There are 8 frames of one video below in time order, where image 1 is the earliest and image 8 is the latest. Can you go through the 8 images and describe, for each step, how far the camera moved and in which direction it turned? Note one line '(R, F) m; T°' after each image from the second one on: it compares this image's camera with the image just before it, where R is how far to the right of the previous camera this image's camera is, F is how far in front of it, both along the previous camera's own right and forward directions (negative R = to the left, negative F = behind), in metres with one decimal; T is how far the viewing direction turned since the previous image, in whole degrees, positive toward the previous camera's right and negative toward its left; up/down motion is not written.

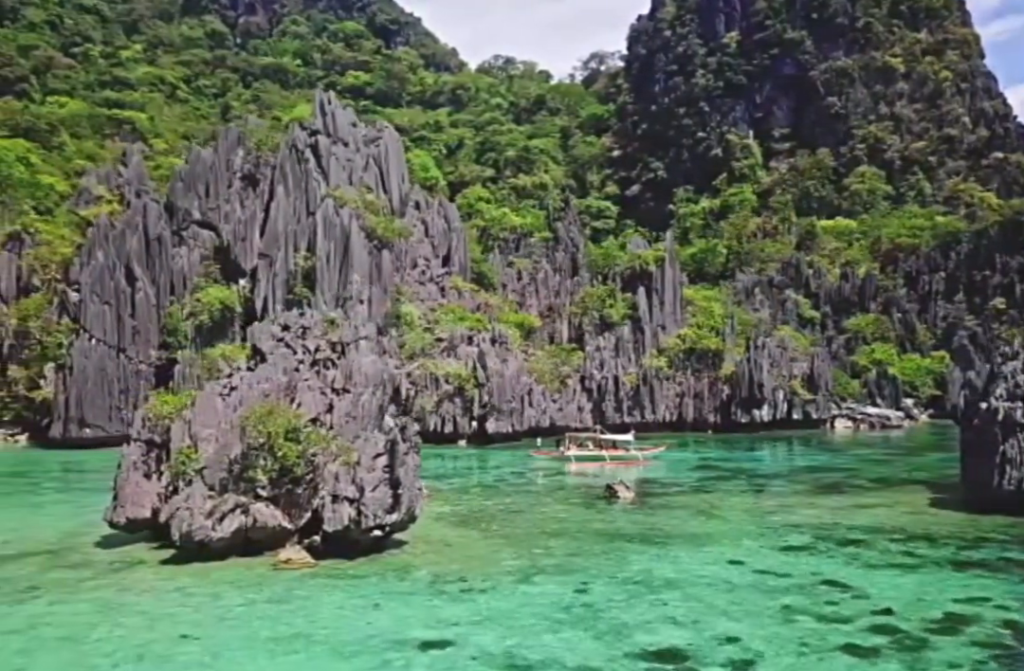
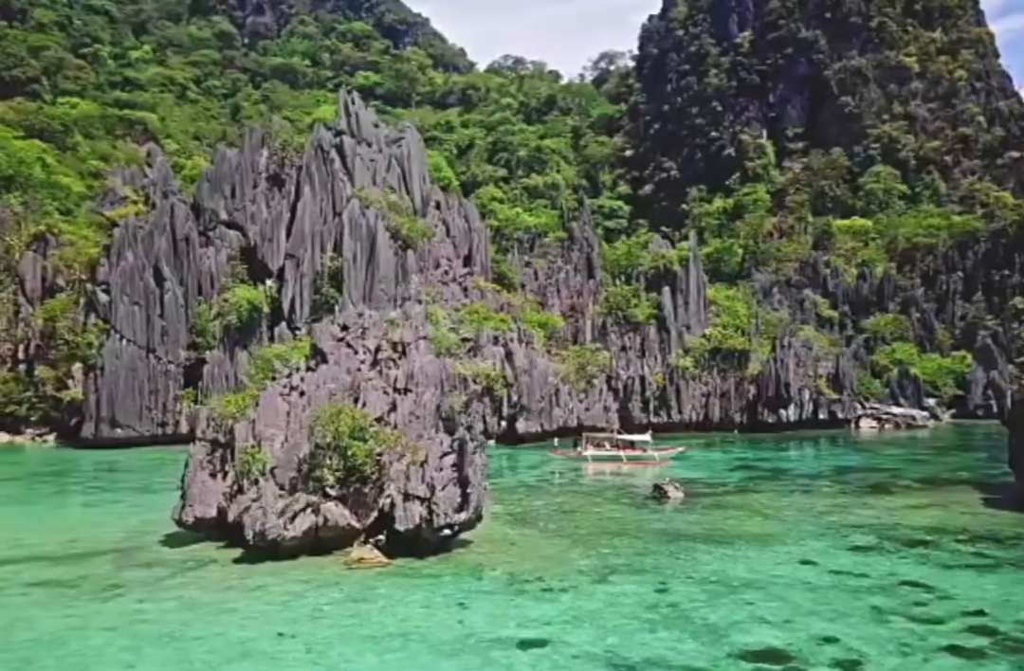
(-1.1, 0.0) m; 0°
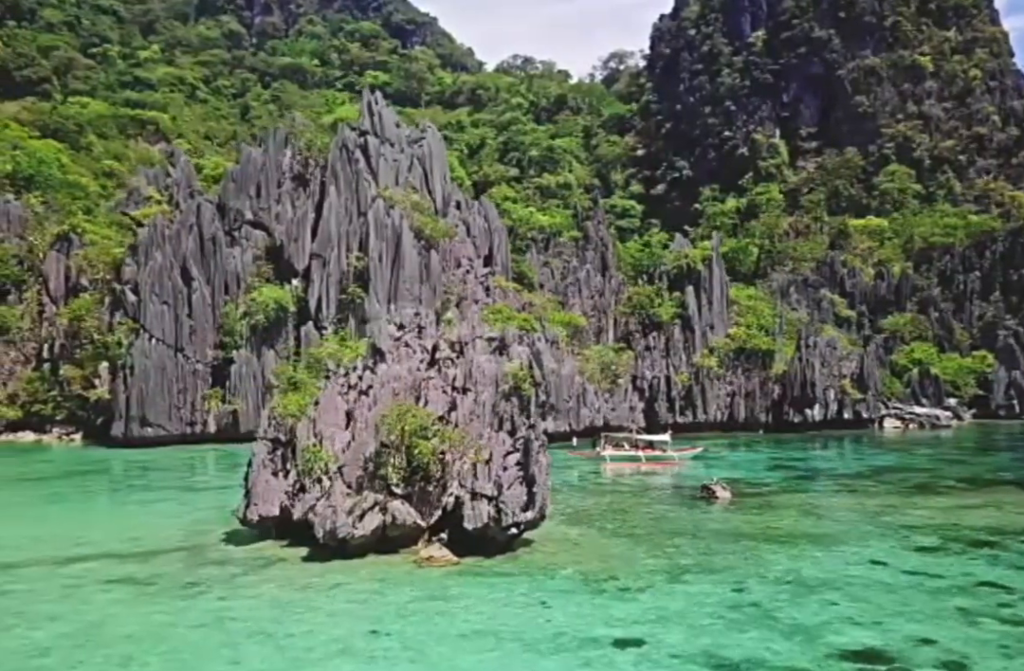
(-1.1, 0.0) m; 0°
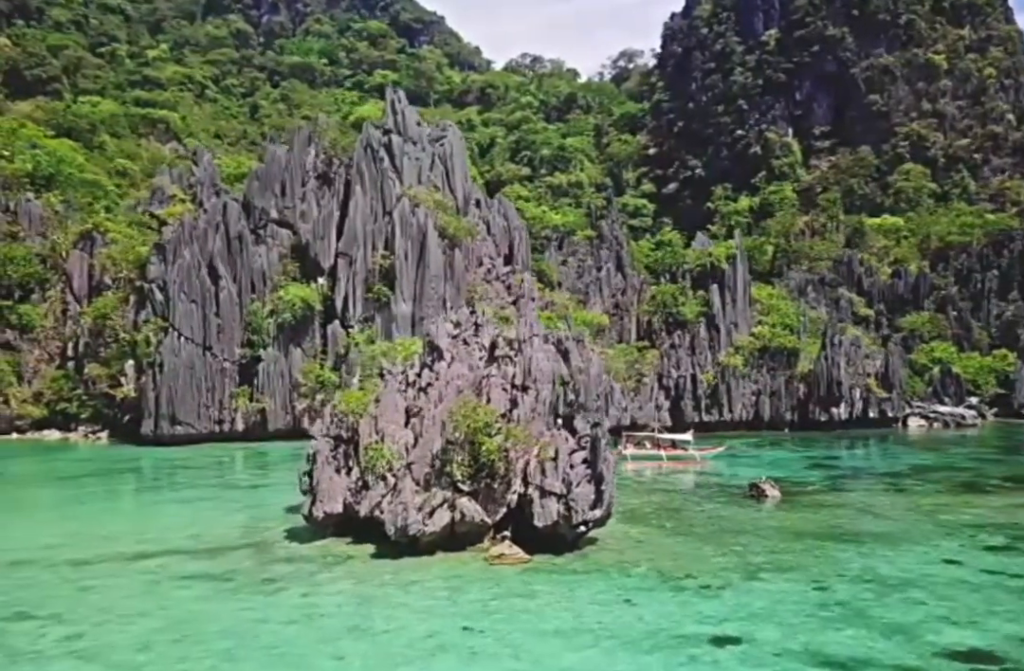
(-1.2, 0.0) m; 0°
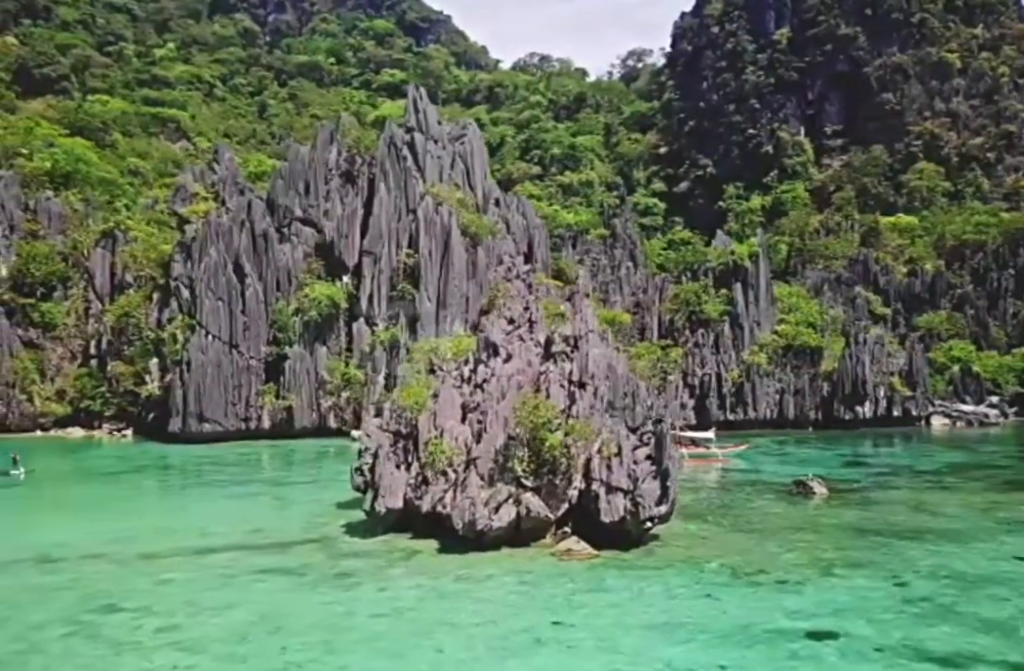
(-1.1, 0.0) m; 0°
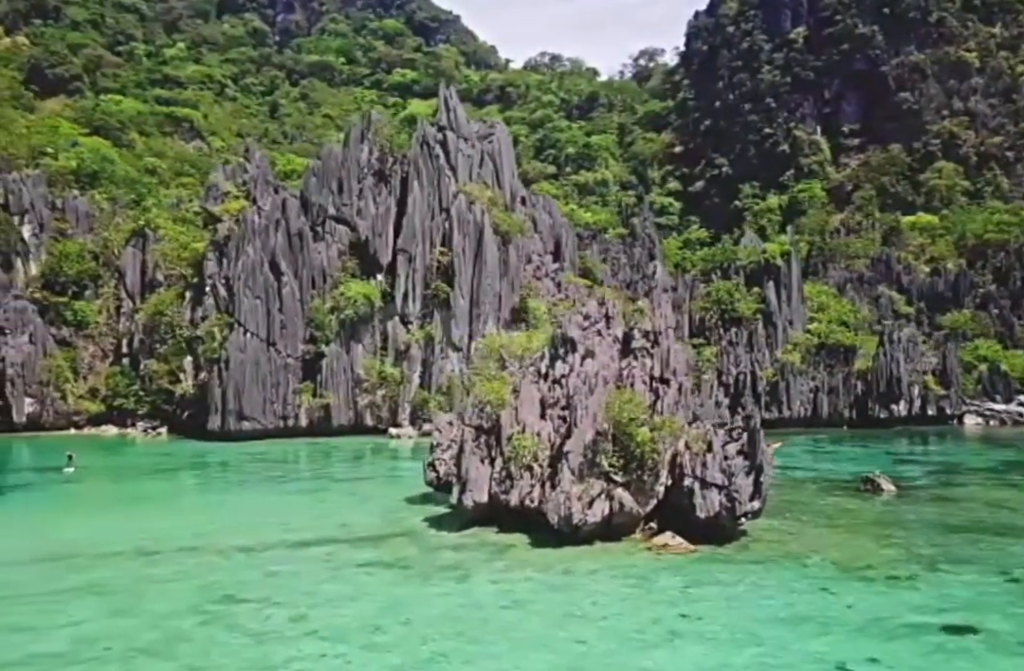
(-1.6, 0.0) m; 0°
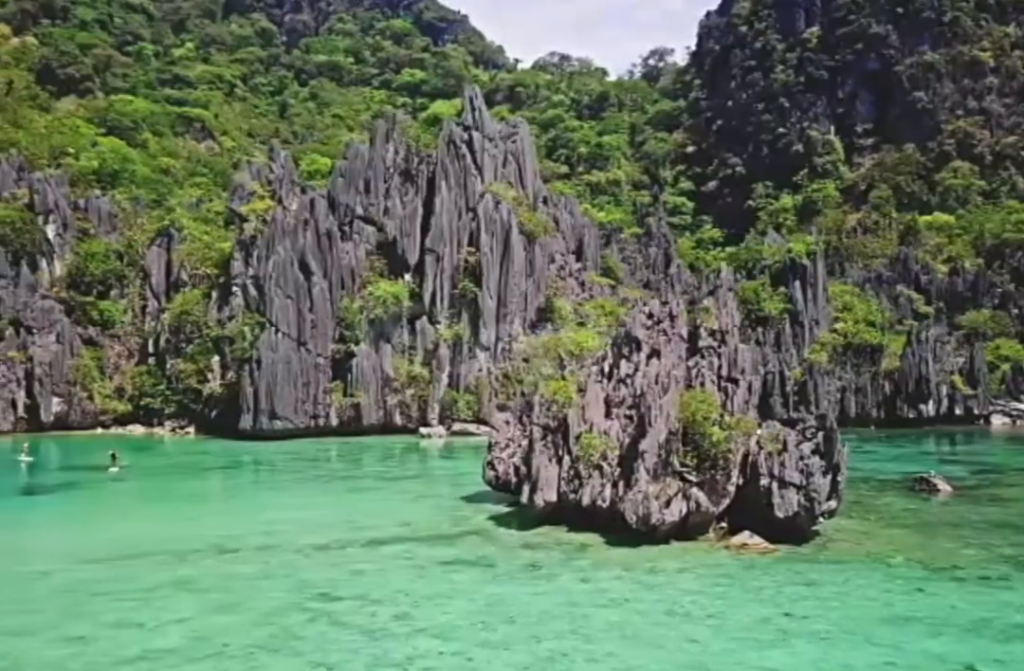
(-1.3, 0.0) m; 0°
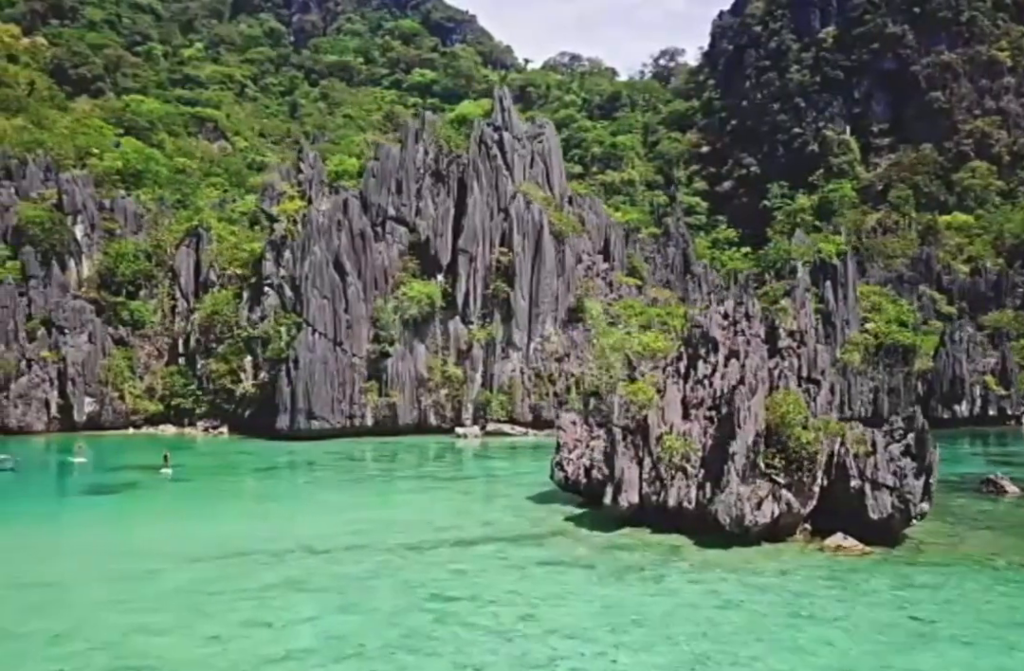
(-1.6, 0.0) m; 0°
